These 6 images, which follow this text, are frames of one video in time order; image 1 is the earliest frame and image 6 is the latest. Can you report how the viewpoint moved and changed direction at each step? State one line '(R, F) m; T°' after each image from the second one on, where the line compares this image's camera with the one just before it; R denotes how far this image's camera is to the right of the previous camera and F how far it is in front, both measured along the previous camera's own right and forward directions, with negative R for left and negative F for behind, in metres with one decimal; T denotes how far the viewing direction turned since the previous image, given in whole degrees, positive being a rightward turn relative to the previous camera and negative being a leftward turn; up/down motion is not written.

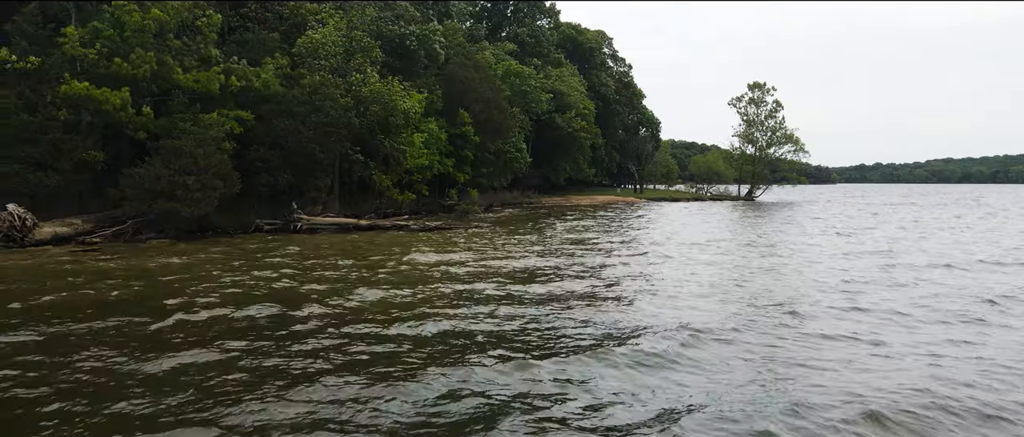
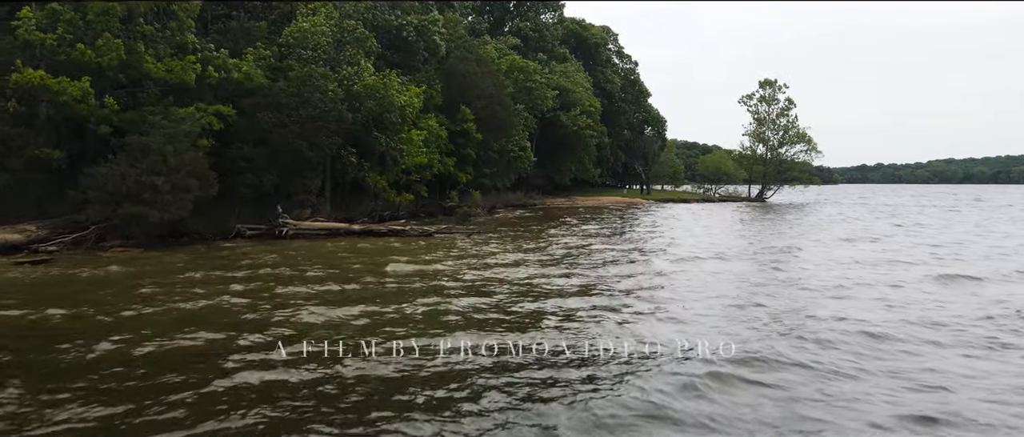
(-0.2, +2.3) m; 0°
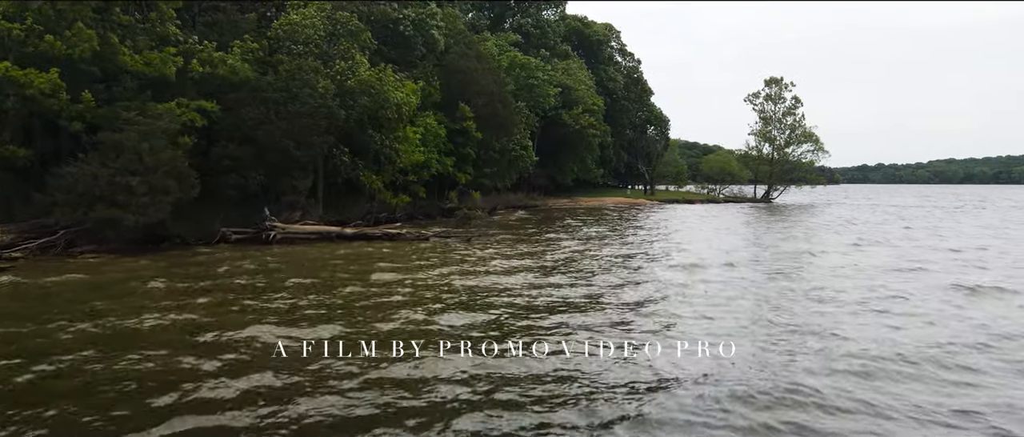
(-0.1, +1.4) m; 0°
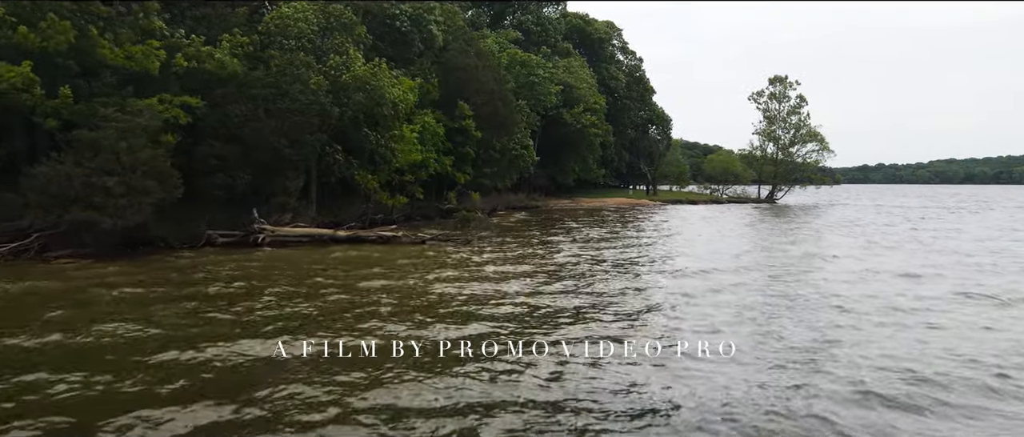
(0.0, +1.1) m; 0°
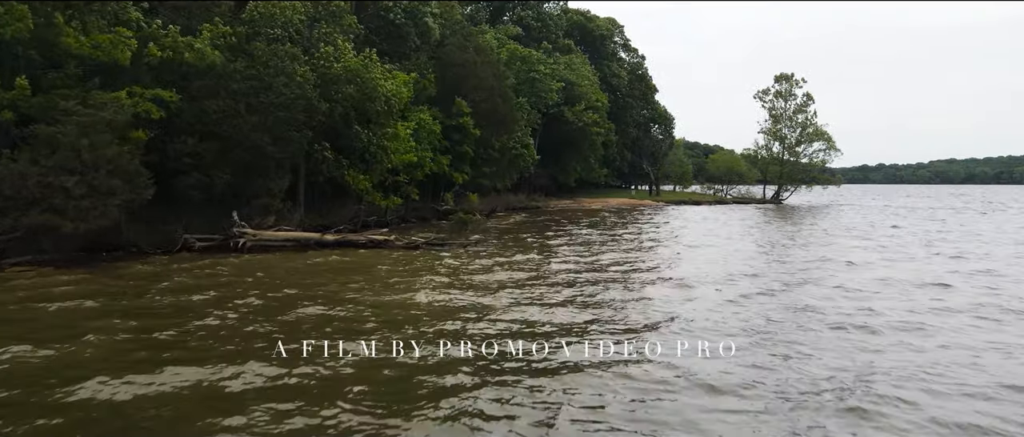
(0.0, +1.5) m; 0°
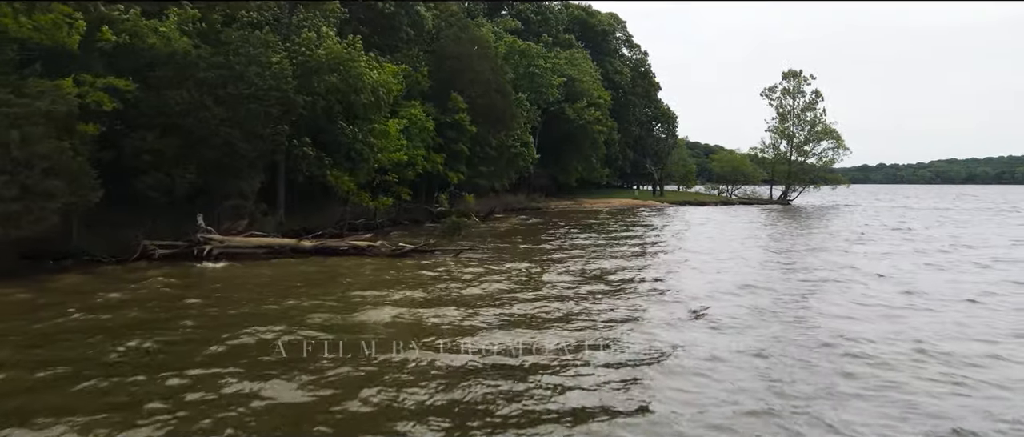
(0.0, +2.0) m; 0°
